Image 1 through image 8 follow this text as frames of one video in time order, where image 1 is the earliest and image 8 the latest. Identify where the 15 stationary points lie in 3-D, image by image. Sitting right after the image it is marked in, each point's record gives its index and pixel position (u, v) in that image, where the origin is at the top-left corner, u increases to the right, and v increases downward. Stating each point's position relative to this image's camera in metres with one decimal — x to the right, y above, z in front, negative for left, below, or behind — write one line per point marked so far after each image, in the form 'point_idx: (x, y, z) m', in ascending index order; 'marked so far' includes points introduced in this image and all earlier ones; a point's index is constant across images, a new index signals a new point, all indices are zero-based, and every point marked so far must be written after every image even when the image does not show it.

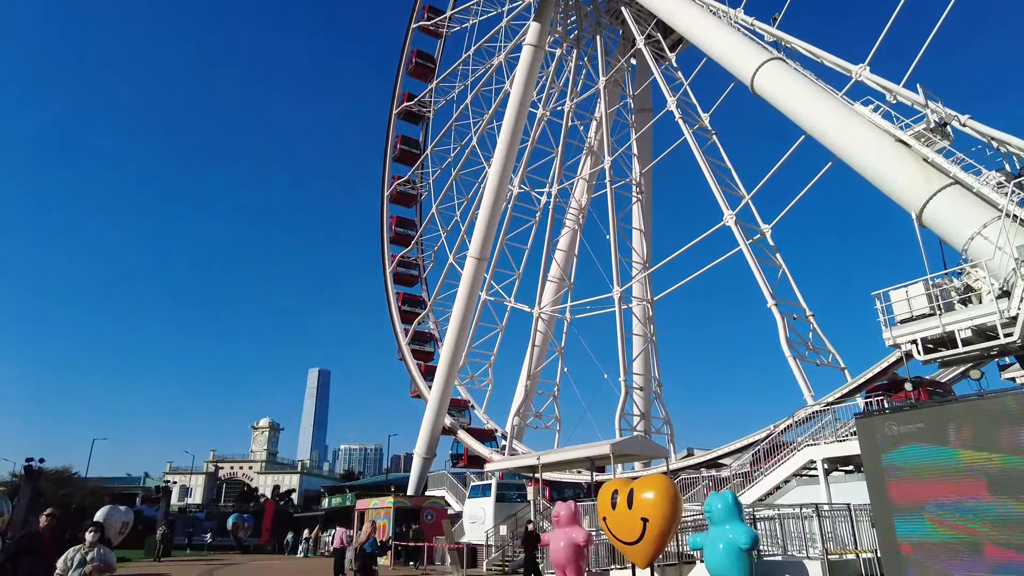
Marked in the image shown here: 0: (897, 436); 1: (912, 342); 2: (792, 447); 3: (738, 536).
0: (+6.5, -2.5, +10.9) m
1: (+9.3, -1.3, +14.9) m
2: (+7.7, -4.4, +17.7) m
3: (+4.2, -4.6, +11.8) m
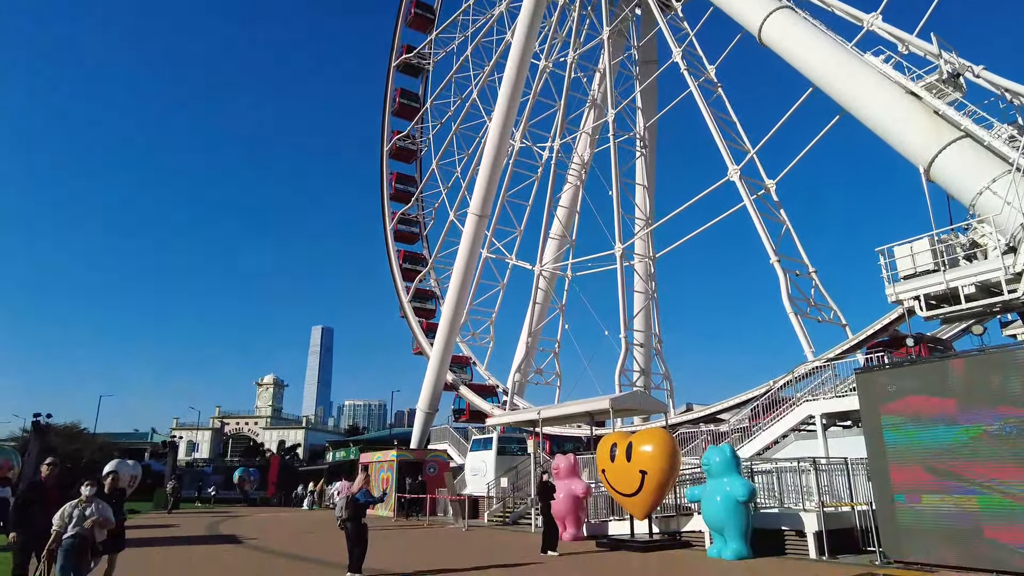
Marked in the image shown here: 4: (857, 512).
0: (+6.5, -1.7, +10.9) m
1: (+9.3, -0.2, +14.8) m
2: (+7.7, -3.2, +17.8) m
3: (+4.2, -3.7, +12.0) m
4: (+6.6, -4.3, +12.2) m
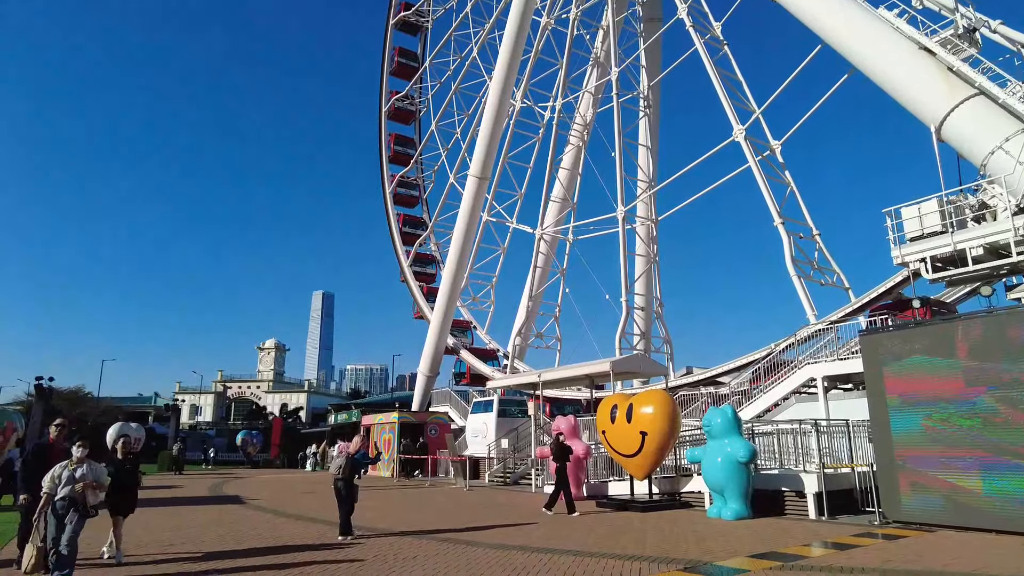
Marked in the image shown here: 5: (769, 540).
0: (+6.5, -1.1, +10.8) m
1: (+9.4, +0.6, +14.7) m
2: (+7.7, -2.1, +17.7) m
3: (+4.2, -3.0, +12.0) m
4: (+6.6, -3.6, +12.3) m
5: (+3.8, -3.7, +9.4) m
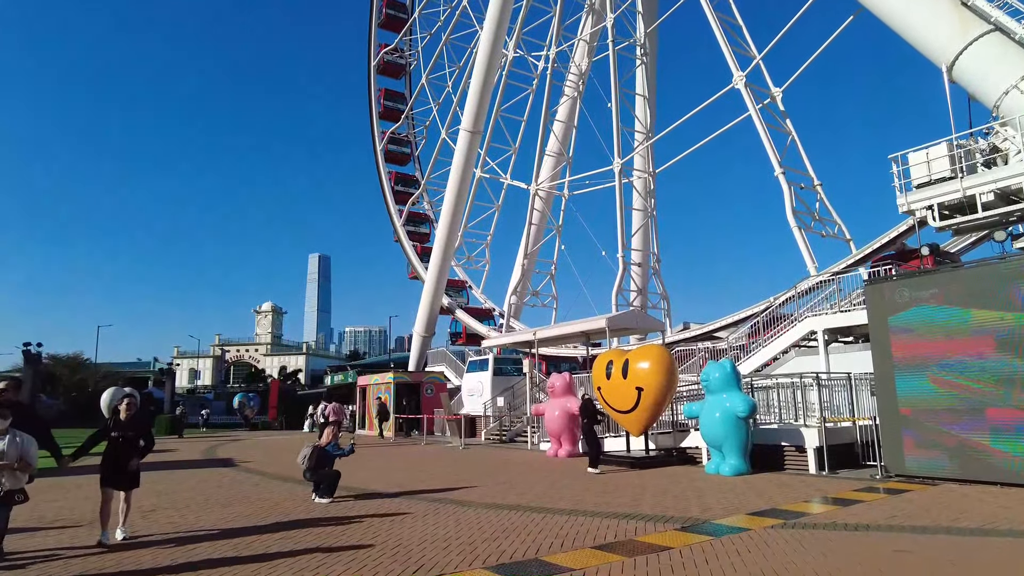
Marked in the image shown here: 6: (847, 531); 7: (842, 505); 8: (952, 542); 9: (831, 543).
0: (+6.4, -0.2, +10.4) m
1: (+9.2, +1.8, +14.1) m
2: (+7.6, -0.8, +17.4) m
3: (+4.0, -2.1, +11.6) m
4: (+6.5, -2.6, +12.0) m
5: (+3.6, -3.0, +9.1) m
6: (+3.5, -2.6, +6.7) m
7: (+4.4, -2.9, +8.5) m
8: (+4.3, -2.5, +6.3) m
9: (+3.2, -2.5, +6.4) m
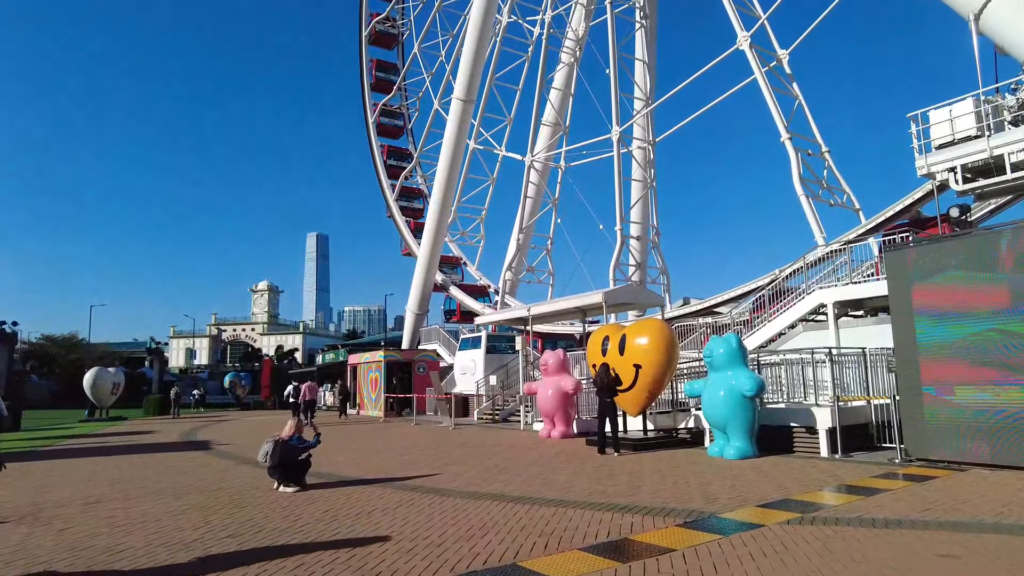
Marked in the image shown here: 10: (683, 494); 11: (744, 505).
0: (+6.1, +0.3, +9.4) m
1: (+8.9, +2.4, +13.1) m
2: (+7.3, -0.1, +16.4) m
3: (+3.8, -1.6, +10.7) m
4: (+6.2, -2.1, +11.1) m
5: (+3.4, -2.5, +8.2) m
6: (+3.3, -2.2, +5.8) m
7: (+4.2, -2.4, +7.6) m
8: (+4.1, -2.1, +5.3) m
9: (+3.0, -2.2, +5.5) m
10: (+2.0, -2.4, +7.6) m
11: (+2.6, -2.4, +7.1) m
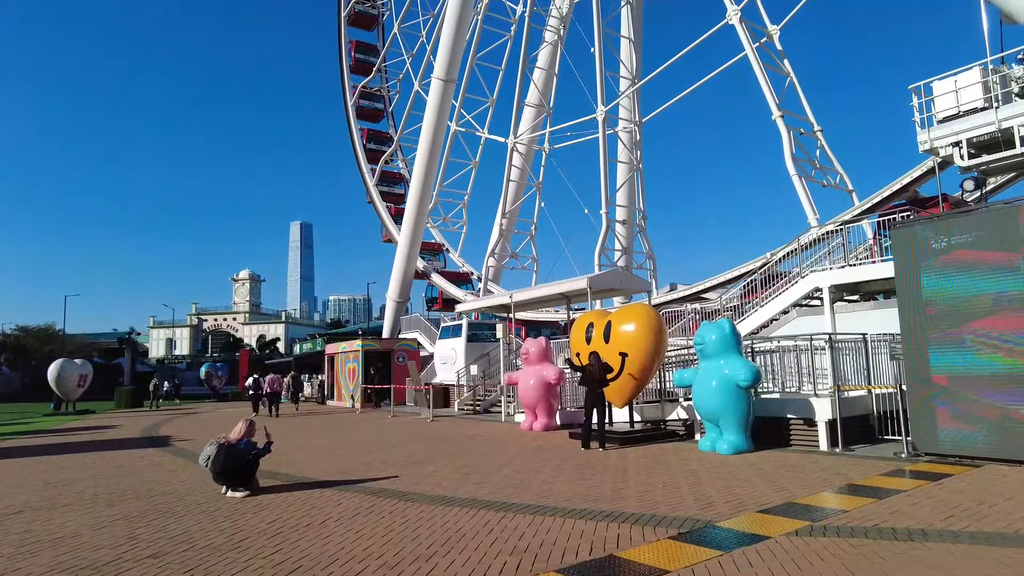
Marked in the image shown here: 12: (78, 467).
0: (+5.8, +0.6, +8.6) m
1: (+8.5, +2.7, +12.3) m
2: (+6.8, +0.3, +15.6) m
3: (+3.5, -1.3, +9.9) m
4: (+5.9, -1.8, +10.3) m
5: (+3.1, -2.3, +7.4) m
6: (+3.0, -2.0, +5.0) m
7: (+3.9, -2.2, +6.9) m
8: (+3.8, -1.9, +4.6) m
9: (+2.7, -2.0, +4.7) m
10: (+1.7, -2.2, +6.8) m
11: (+2.3, -2.2, +6.3) m
12: (-7.4, -3.0, +11.0) m
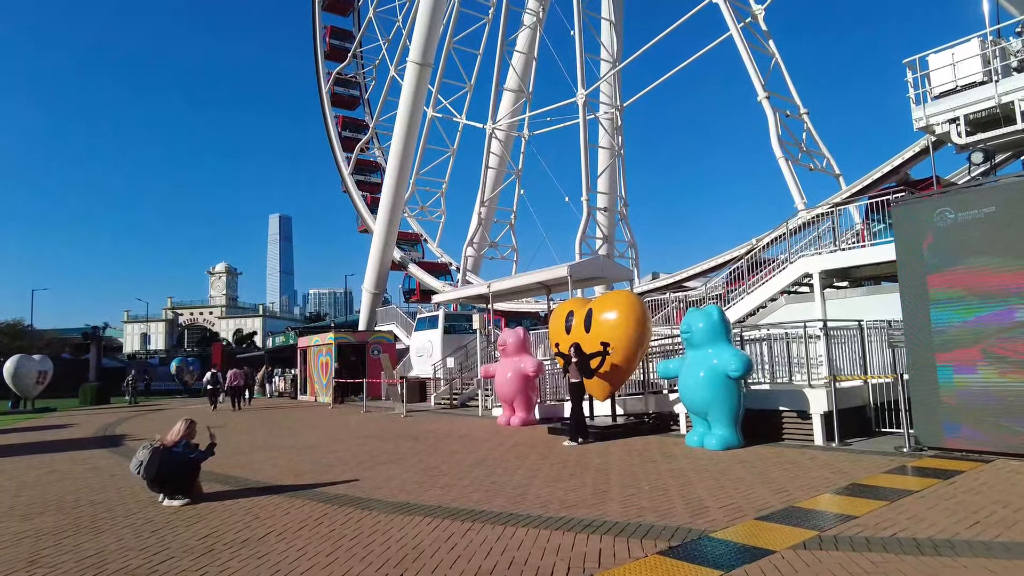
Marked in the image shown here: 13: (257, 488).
0: (+5.4, +0.8, +8.0) m
1: (+8.0, +3.0, +11.7) m
2: (+6.3, +0.6, +15.0) m
3: (+3.1, -1.1, +9.2) m
4: (+5.5, -1.5, +9.7) m
5: (+2.8, -2.1, +6.7) m
6: (+2.8, -1.8, +4.3) m
7: (+3.6, -2.0, +6.2) m
8: (+3.6, -1.8, +3.9) m
9: (+2.5, -1.8, +4.0) m
10: (+1.4, -2.0, +6.1) m
11: (+2.0, -2.0, +5.6) m
12: (-7.8, -2.8, +10.0) m
13: (-3.2, -2.5, +8.1) m
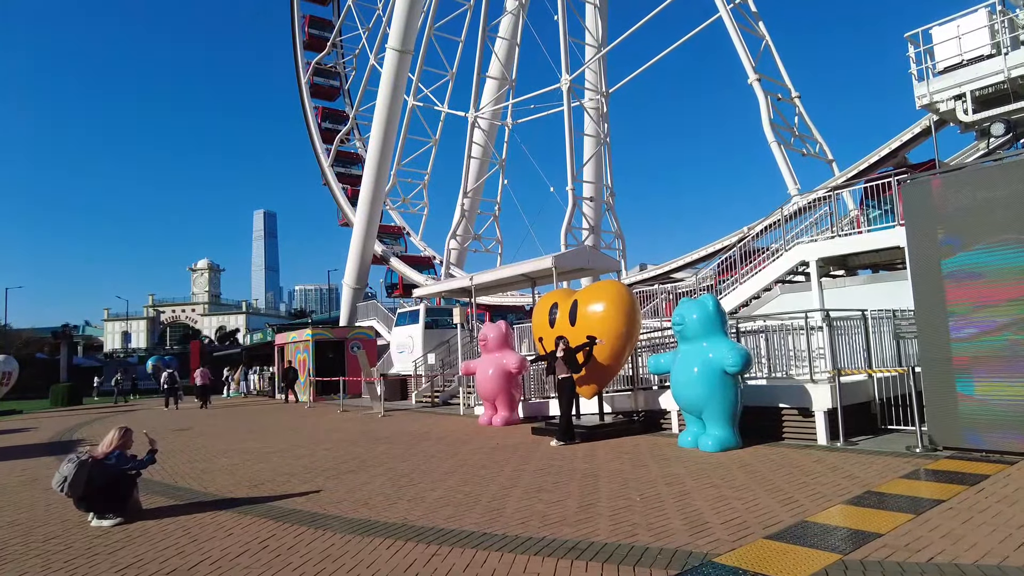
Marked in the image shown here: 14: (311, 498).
0: (+5.1, +1.0, +7.3) m
1: (+7.6, +3.2, +11.1) m
2: (+5.8, +0.8, +14.4) m
3: (+2.8, -0.9, +8.5) m
4: (+5.2, -1.3, +9.1) m
5: (+2.6, -1.9, +6.0) m
6: (+2.6, -1.7, +3.6) m
7: (+3.3, -1.9, +5.5) m
8: (+3.4, -1.6, +3.2) m
9: (+2.3, -1.7, +3.3) m
10: (+1.2, -1.9, +5.3) m
11: (+1.8, -1.9, +4.8) m
12: (-8.1, -2.8, +9.1) m
13: (-3.5, -2.4, +7.2) m
14: (-2.2, -2.3, +7.0) m
